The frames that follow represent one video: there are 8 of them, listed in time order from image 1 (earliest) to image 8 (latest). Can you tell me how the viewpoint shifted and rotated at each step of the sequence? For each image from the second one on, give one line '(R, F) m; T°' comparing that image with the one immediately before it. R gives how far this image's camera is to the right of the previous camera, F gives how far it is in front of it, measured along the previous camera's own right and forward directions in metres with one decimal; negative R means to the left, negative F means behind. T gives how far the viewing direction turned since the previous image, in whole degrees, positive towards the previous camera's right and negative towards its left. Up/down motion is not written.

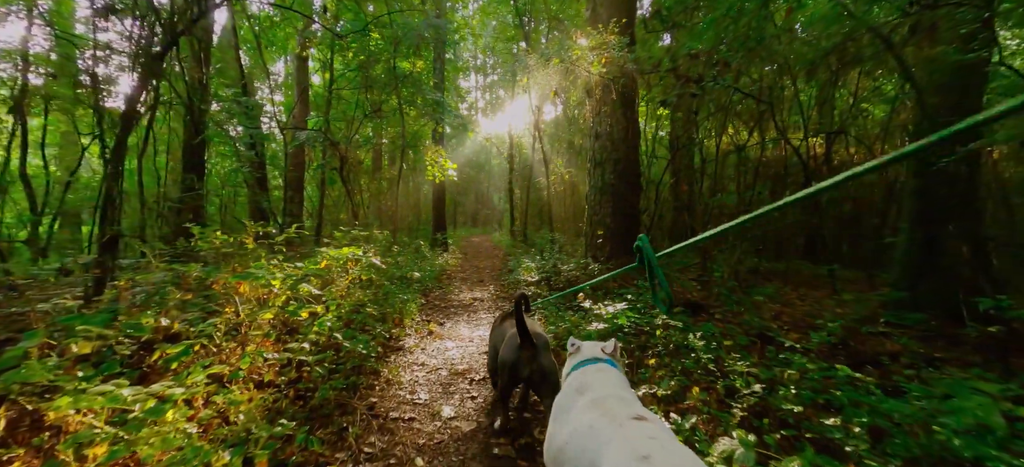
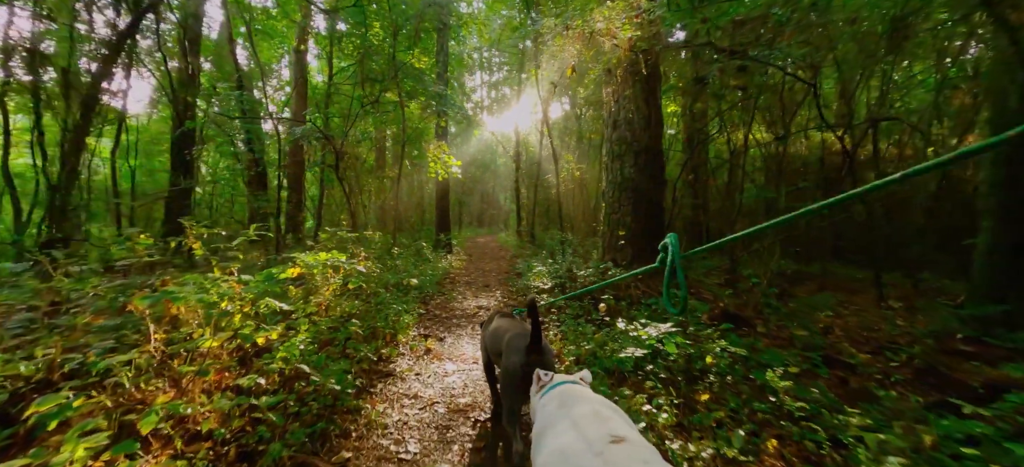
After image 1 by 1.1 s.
(-0.1, +0.7) m; -1°
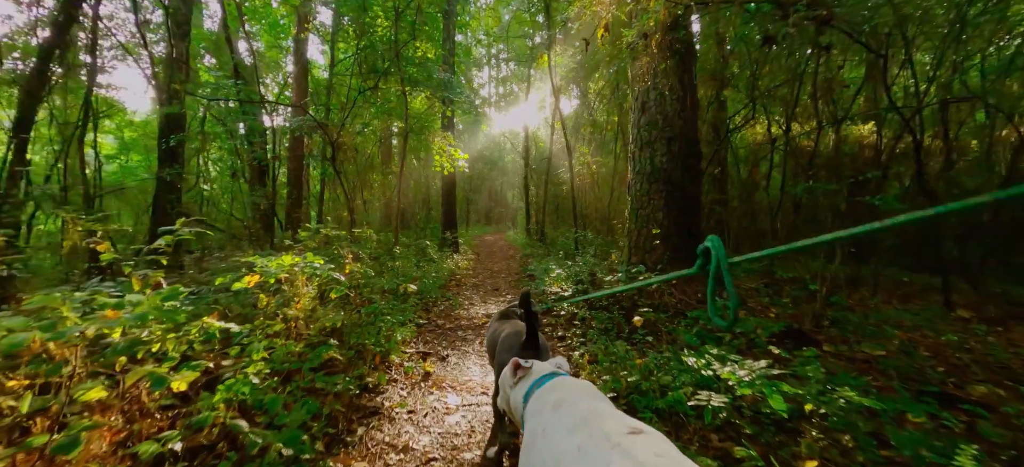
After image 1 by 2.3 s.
(-0.1, +0.7) m; -1°
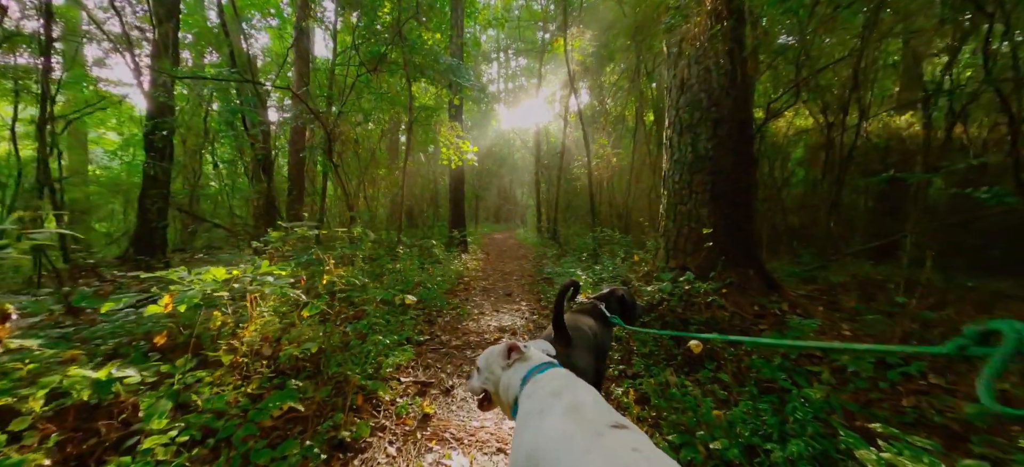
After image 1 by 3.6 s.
(-0.1, +0.8) m; -1°
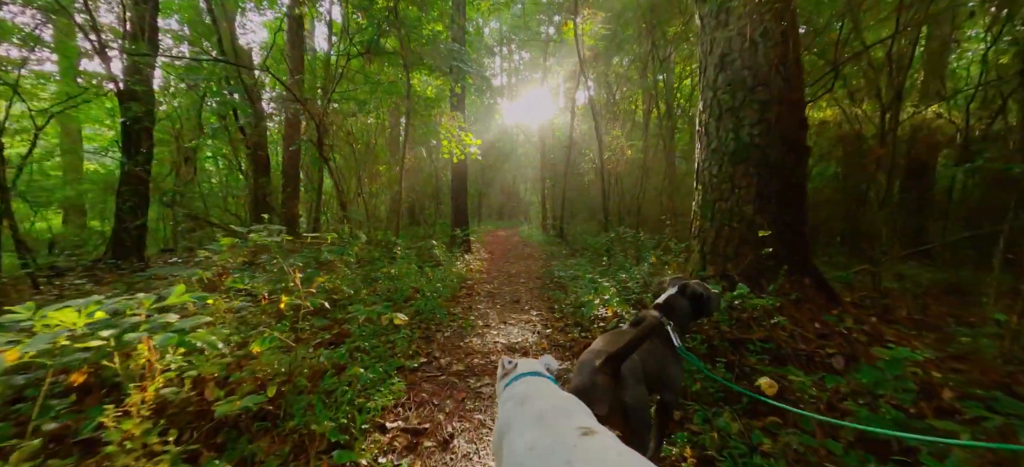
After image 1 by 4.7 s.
(-0.1, +0.7) m; 0°
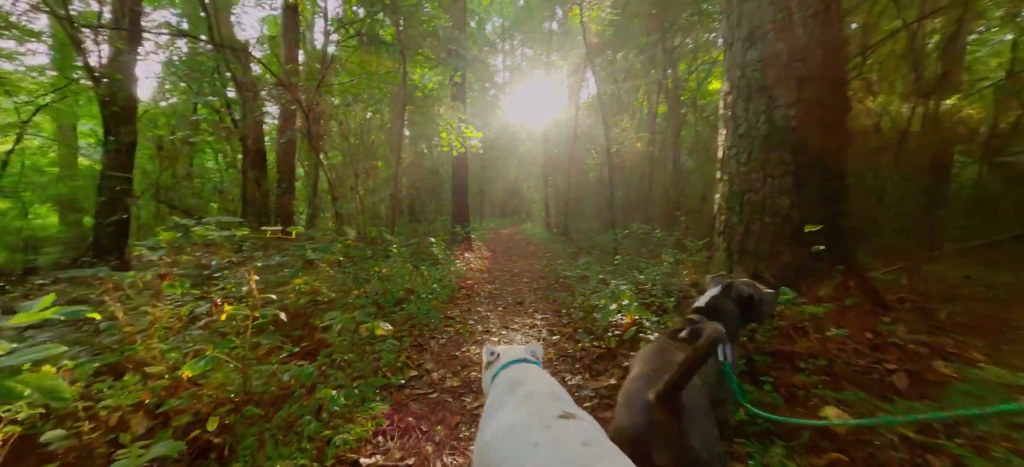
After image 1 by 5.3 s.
(0.0, +0.4) m; 0°
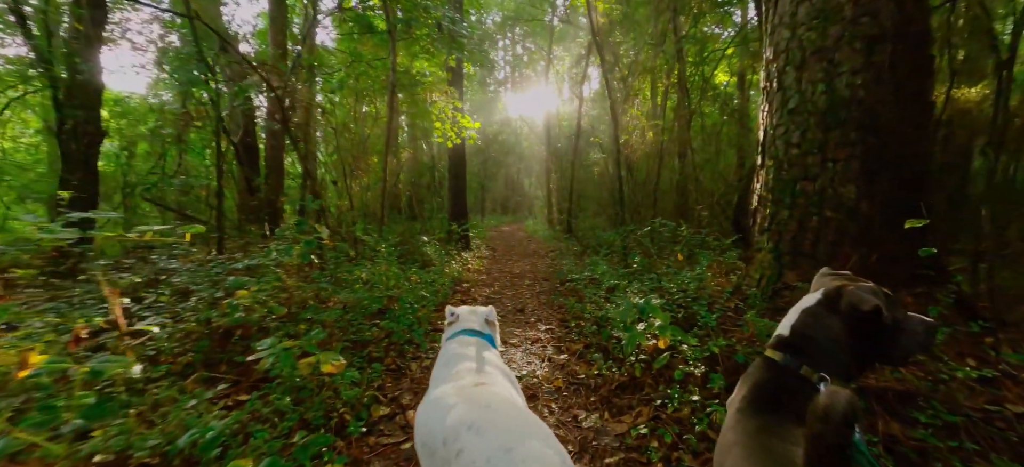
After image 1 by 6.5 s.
(0.0, +0.7) m; 0°
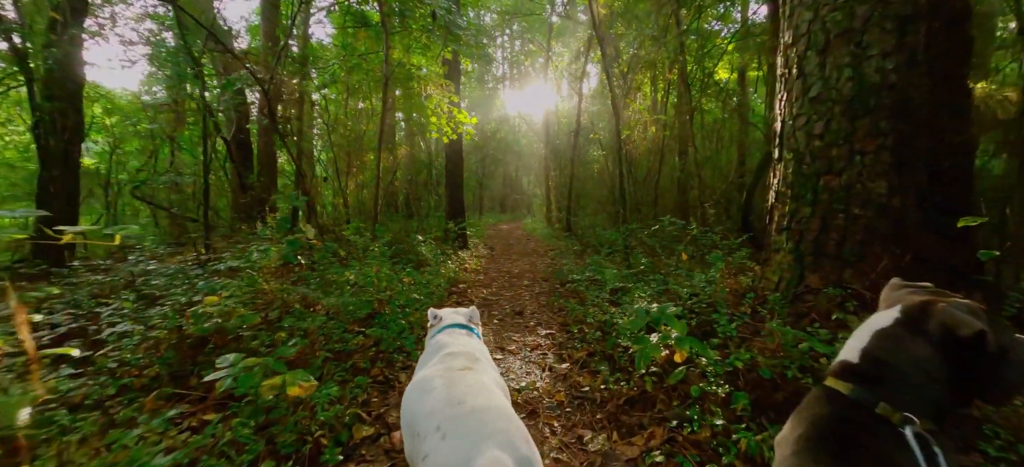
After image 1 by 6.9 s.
(0.0, +0.2) m; 0°
